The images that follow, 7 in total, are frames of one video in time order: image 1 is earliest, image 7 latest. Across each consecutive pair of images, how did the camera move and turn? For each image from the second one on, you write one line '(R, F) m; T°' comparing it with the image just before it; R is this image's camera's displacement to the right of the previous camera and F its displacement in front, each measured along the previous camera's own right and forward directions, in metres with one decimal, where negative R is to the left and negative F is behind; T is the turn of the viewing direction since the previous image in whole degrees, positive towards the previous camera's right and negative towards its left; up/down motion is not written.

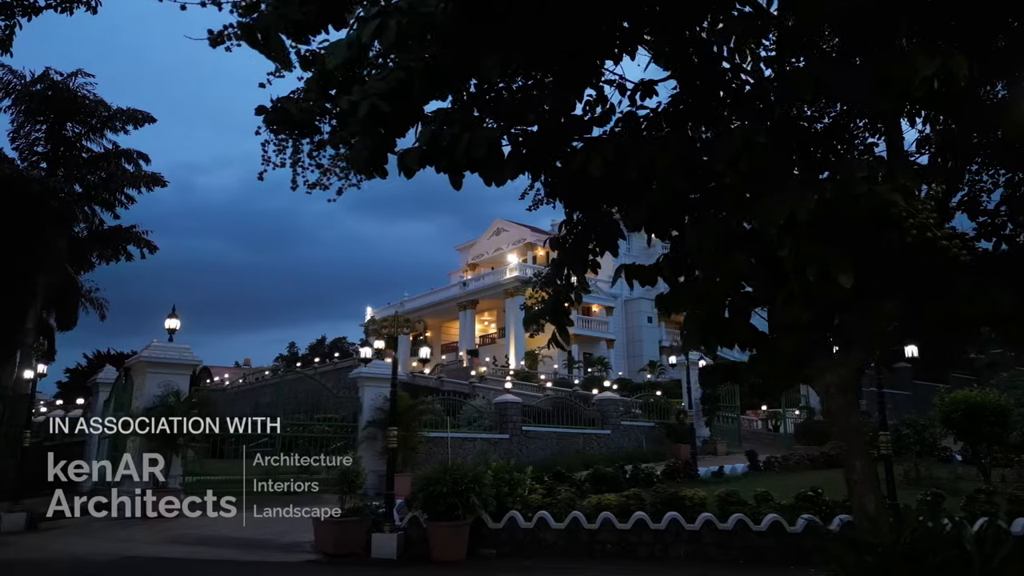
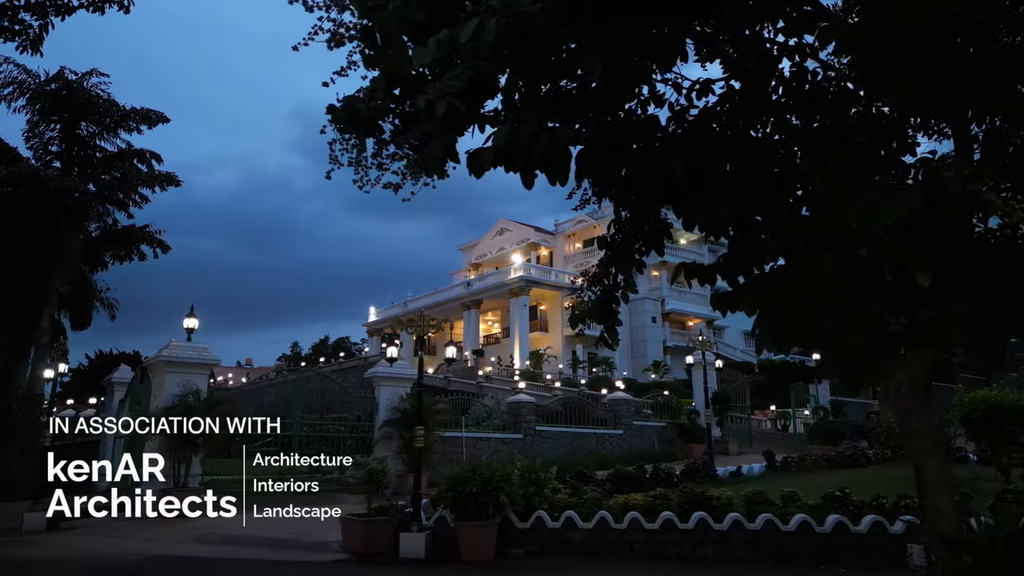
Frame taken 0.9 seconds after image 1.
(-0.4, 0.0) m; 0°
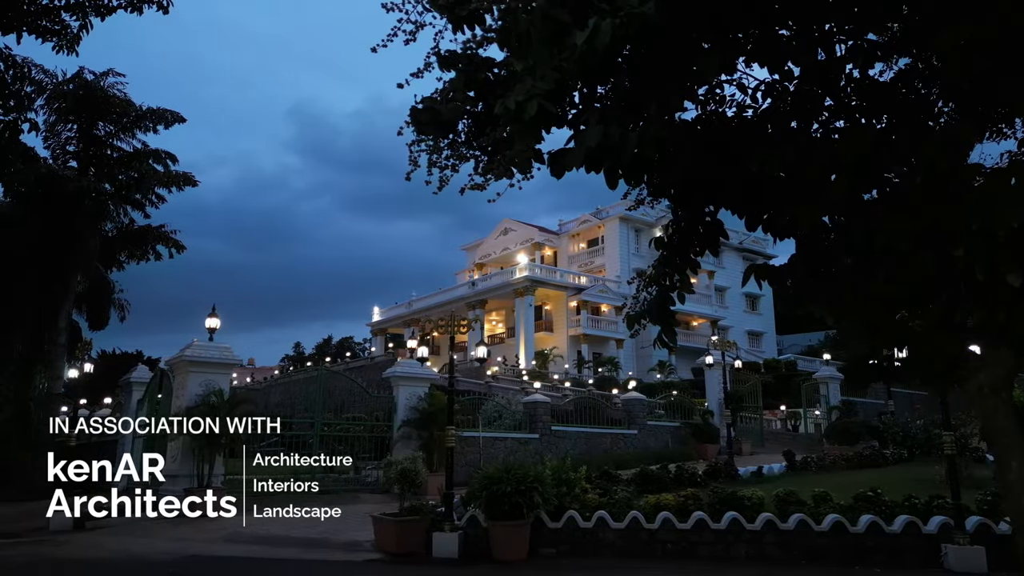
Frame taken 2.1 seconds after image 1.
(-0.4, 0.0) m; 0°
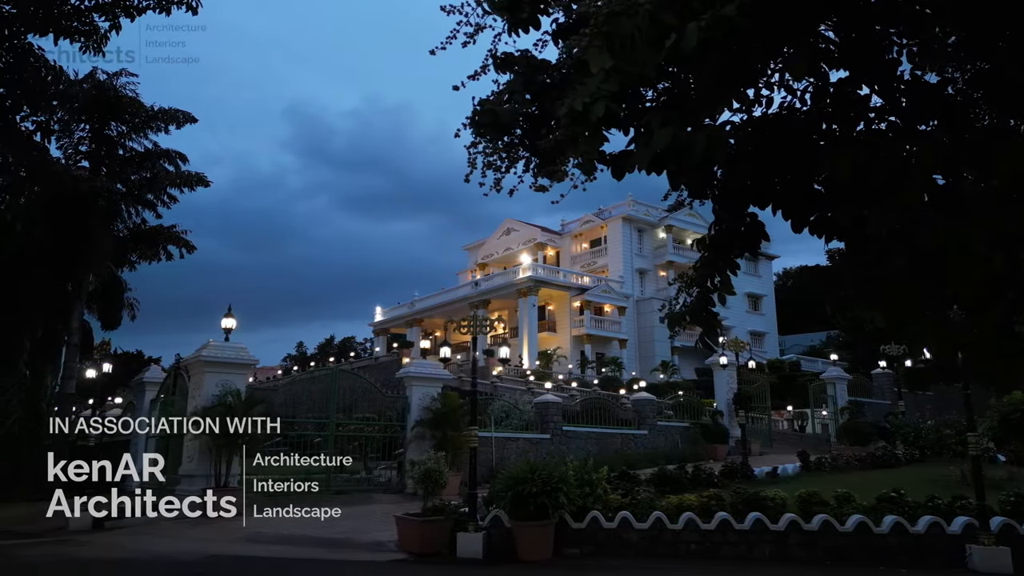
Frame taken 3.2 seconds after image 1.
(-0.3, 0.0) m; 0°
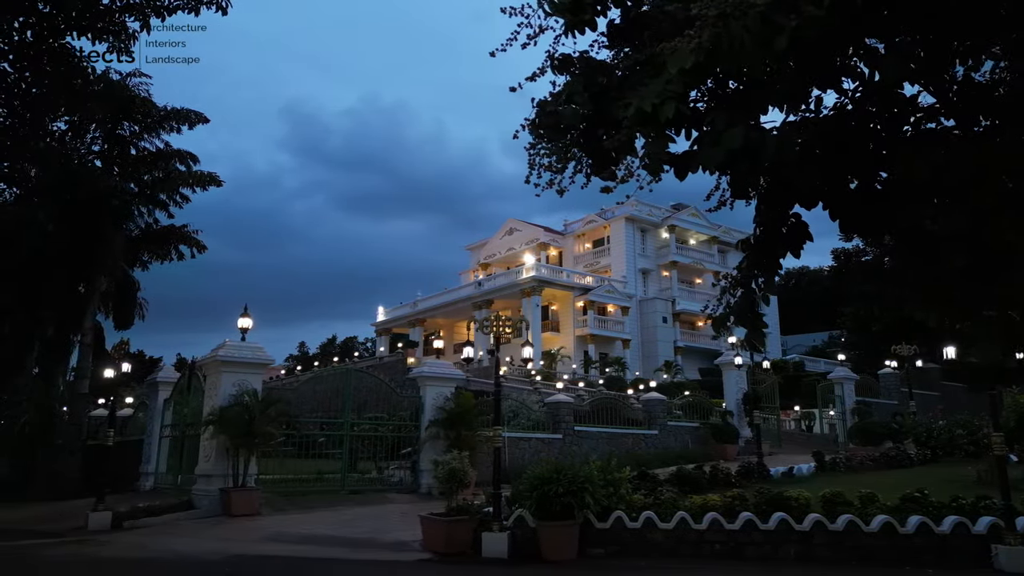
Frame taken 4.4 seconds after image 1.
(-0.3, 0.0) m; 0°
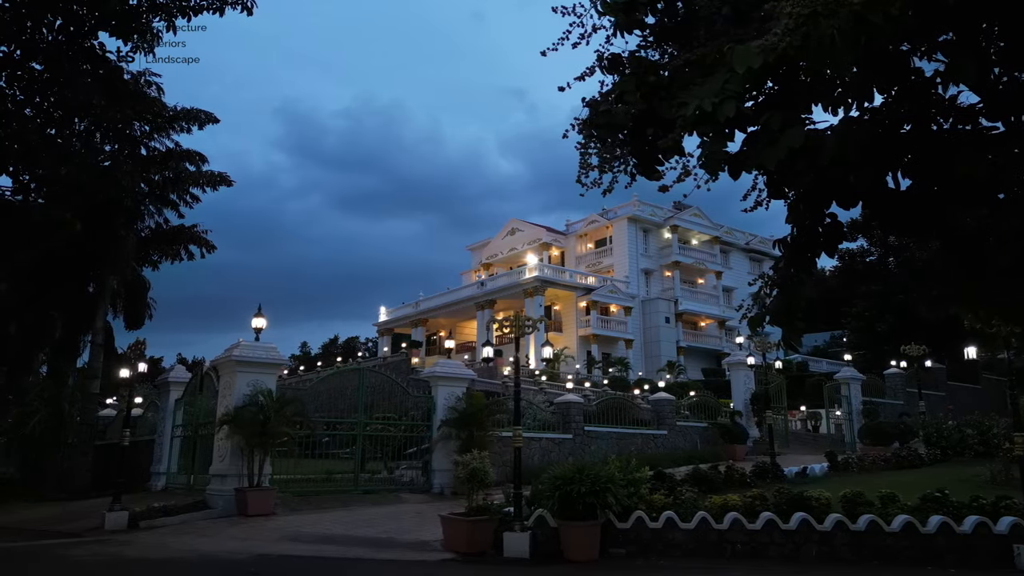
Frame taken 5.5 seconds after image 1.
(-0.3, 0.0) m; 0°
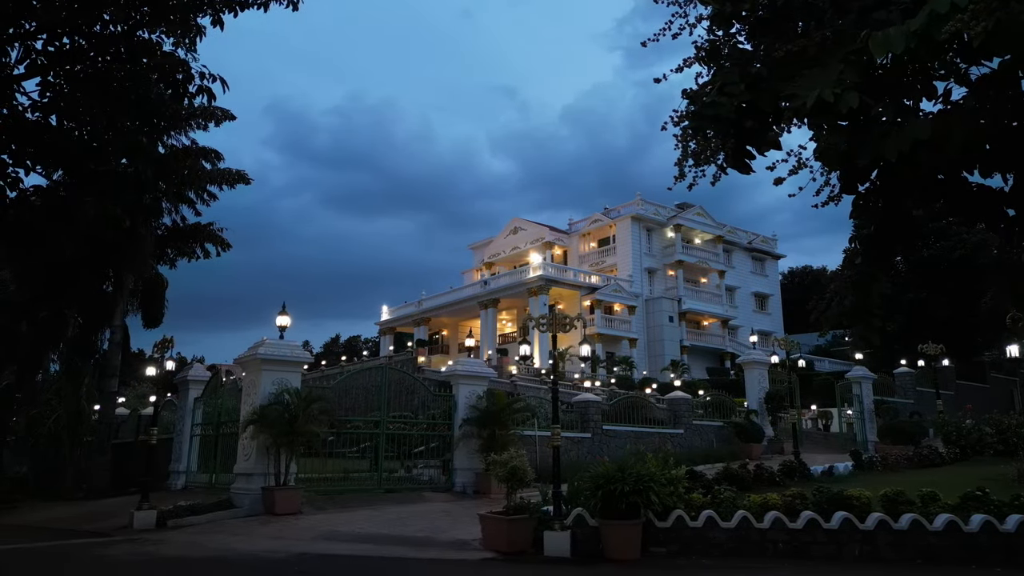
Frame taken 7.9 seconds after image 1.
(-0.5, +0.1) m; 0°
